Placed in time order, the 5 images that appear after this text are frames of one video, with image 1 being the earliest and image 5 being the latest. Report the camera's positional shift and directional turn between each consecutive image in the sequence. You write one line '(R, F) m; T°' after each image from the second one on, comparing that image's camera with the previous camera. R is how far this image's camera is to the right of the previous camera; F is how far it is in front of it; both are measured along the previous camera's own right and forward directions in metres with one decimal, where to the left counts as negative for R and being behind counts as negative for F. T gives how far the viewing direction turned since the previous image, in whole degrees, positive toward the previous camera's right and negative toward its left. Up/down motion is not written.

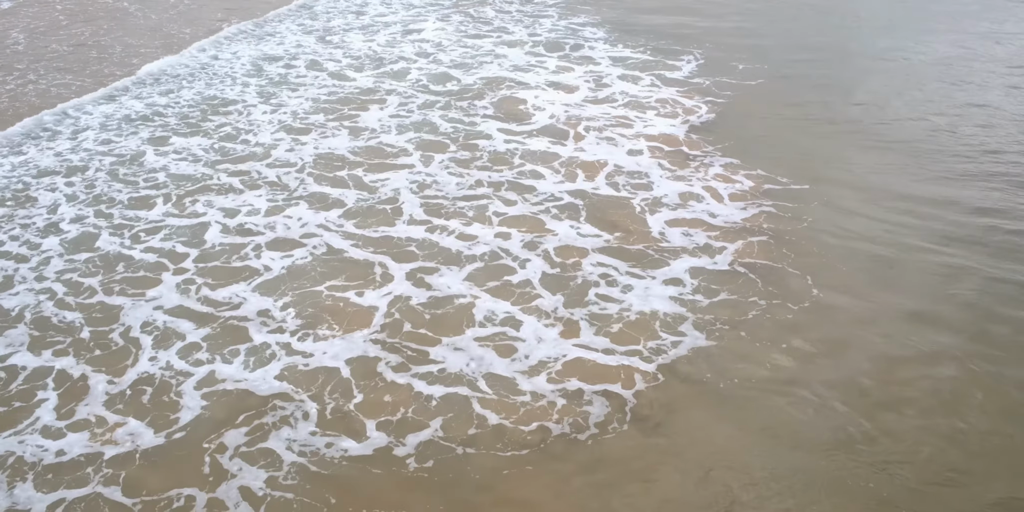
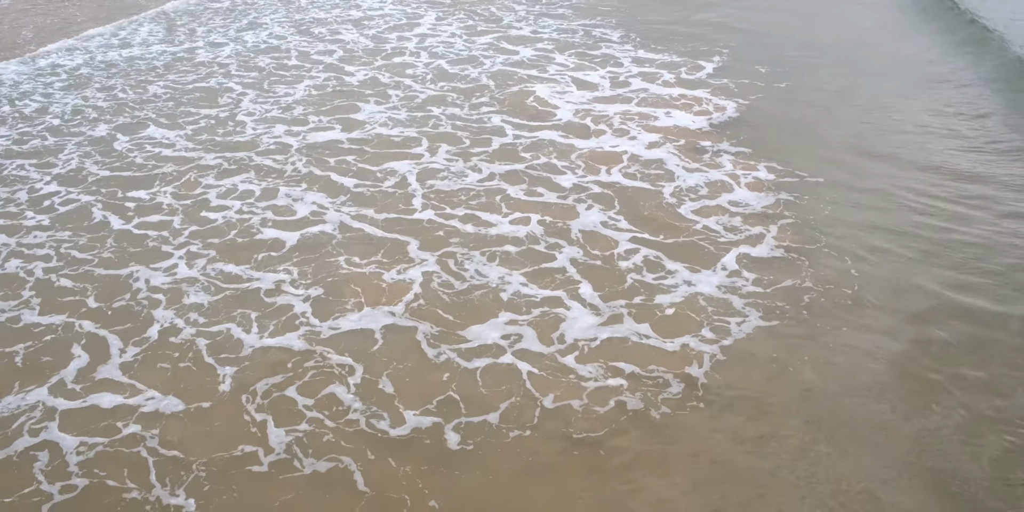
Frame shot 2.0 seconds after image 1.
(-0.6, +0.1) m; +3°
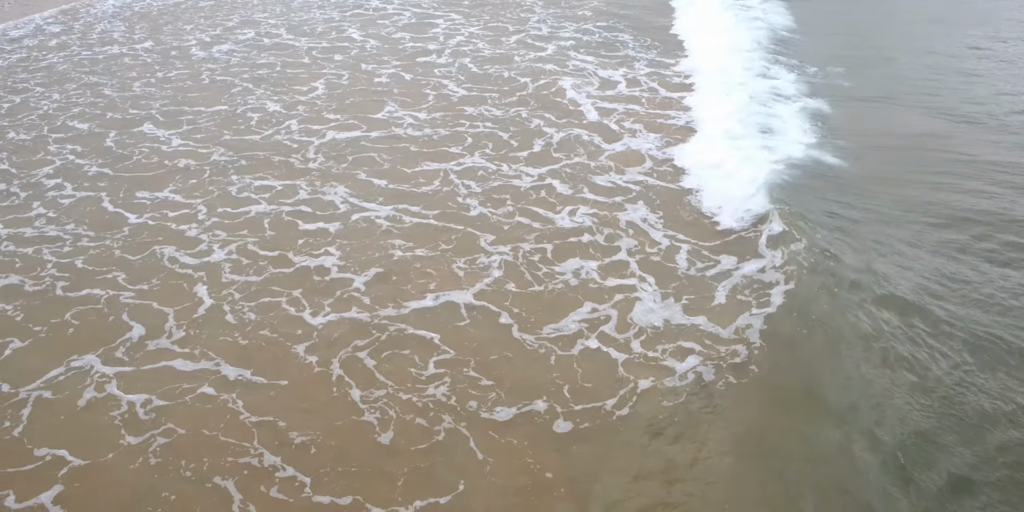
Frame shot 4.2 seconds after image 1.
(-0.8, -0.1) m; +1°
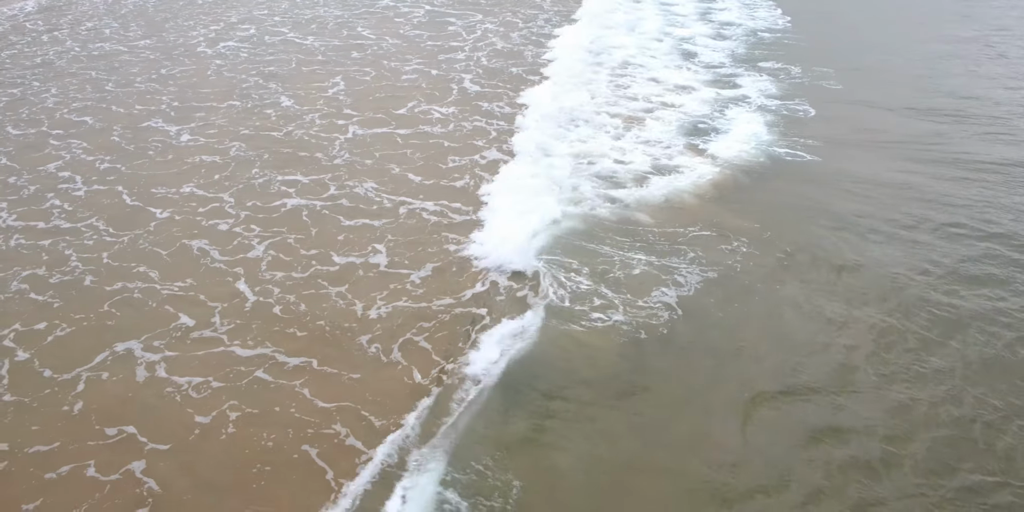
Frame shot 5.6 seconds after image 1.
(-0.6, -0.2) m; 0°
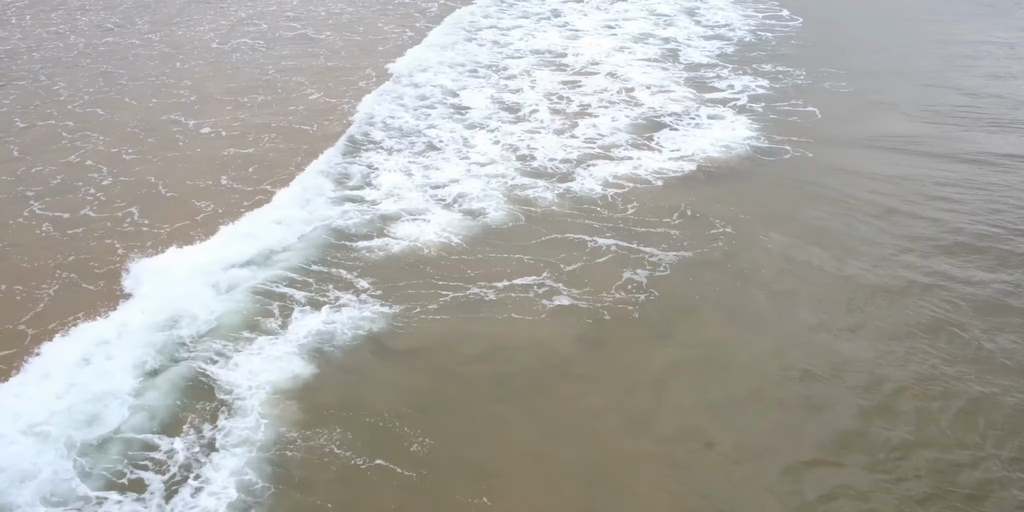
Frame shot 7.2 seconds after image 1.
(-0.7, -0.5) m; 0°
